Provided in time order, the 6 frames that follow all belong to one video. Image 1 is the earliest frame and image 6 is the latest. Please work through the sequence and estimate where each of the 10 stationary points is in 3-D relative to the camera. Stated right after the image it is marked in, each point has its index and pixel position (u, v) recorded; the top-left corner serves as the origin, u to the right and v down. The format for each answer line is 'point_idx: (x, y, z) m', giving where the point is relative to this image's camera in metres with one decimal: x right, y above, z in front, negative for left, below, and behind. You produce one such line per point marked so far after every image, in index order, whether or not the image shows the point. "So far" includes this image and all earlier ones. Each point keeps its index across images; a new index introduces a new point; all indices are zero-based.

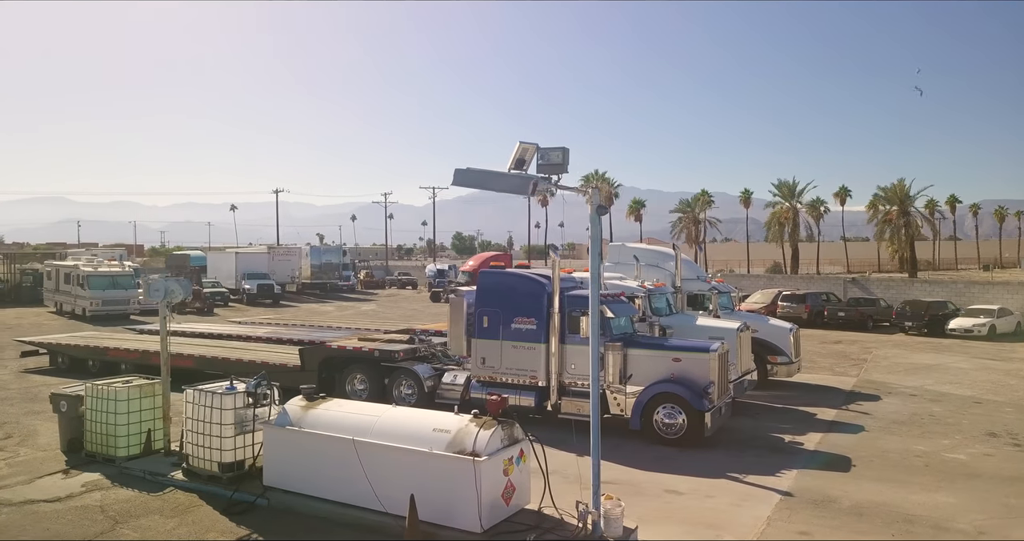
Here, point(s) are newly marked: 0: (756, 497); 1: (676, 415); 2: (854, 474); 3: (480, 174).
0: (+2.7, -2.5, +7.5) m
1: (+2.3, -2.1, +9.8) m
2: (+4.2, -2.5, +8.4) m
3: (-0.3, +0.9, +6.3) m
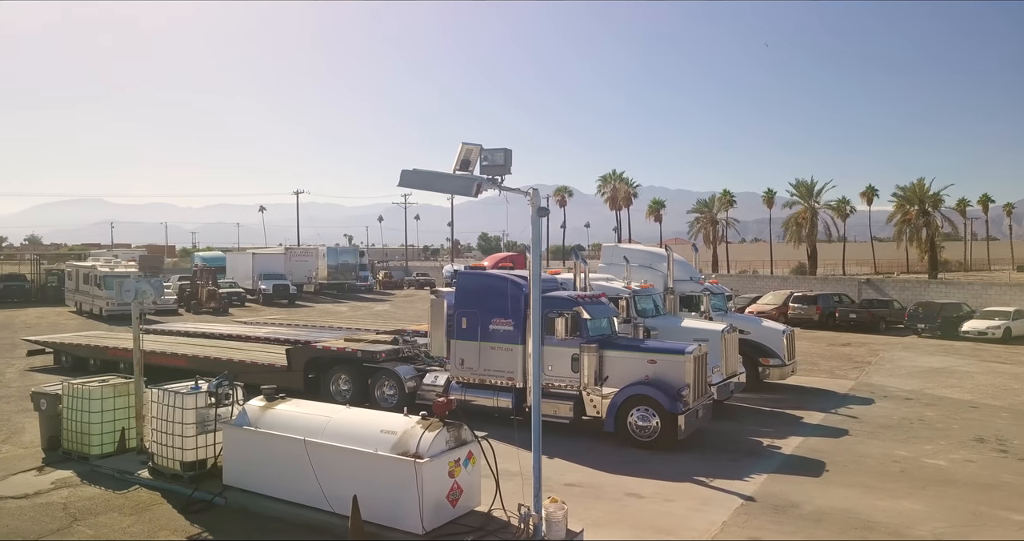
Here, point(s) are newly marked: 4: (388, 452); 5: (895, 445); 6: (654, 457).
0: (+2.2, -2.5, +7.4) m
1: (+1.9, -2.1, +9.7) m
2: (+3.8, -2.5, +8.3) m
3: (-0.8, +0.9, +6.3) m
4: (-1.1, -1.7, +6.2) m
5: (+5.6, -2.5, +9.9) m
6: (+1.9, -2.6, +9.4) m
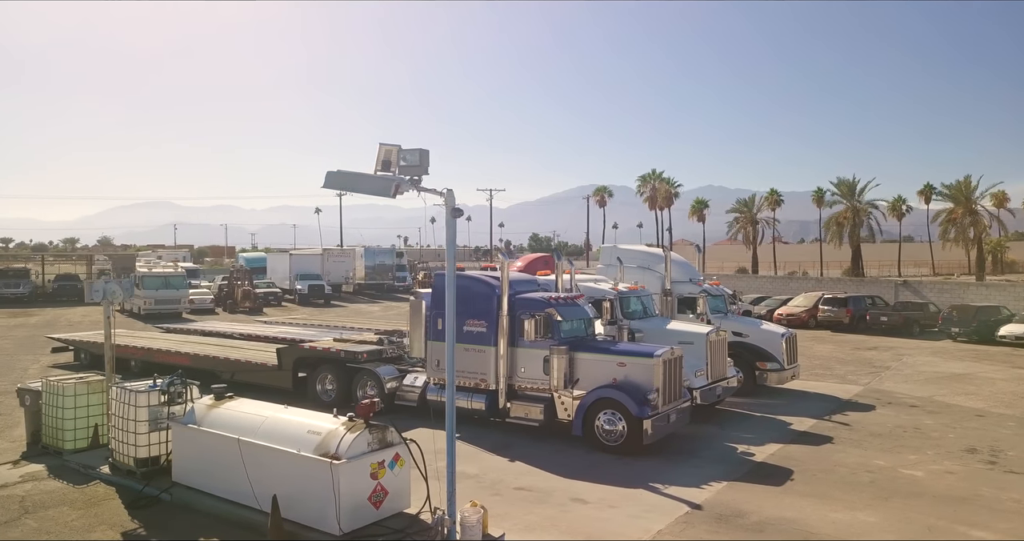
0: (+1.5, -2.5, +7.2) m
1: (+1.4, -2.1, +9.5) m
2: (+3.2, -2.5, +8.0) m
3: (-1.5, +0.9, +6.3) m
4: (-1.9, -1.7, +6.2) m
5: (+5.1, -2.6, +9.5) m
6: (+1.4, -2.6, +9.2) m
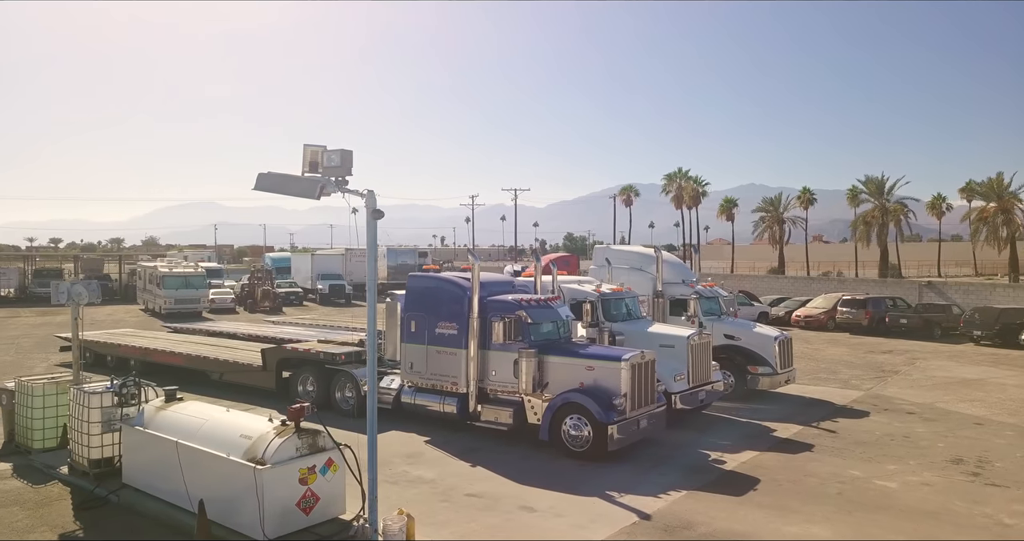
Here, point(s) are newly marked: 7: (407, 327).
0: (+1.0, -2.6, +7.0) m
1: (+1.0, -2.1, +9.3) m
2: (+2.6, -2.6, +7.7) m
3: (-2.2, +0.9, +6.2) m
4: (-2.5, -1.7, +6.2) m
5: (+4.6, -2.6, +9.1) m
6: (+0.9, -2.6, +9.0) m
7: (-1.7, -0.9, +11.1) m
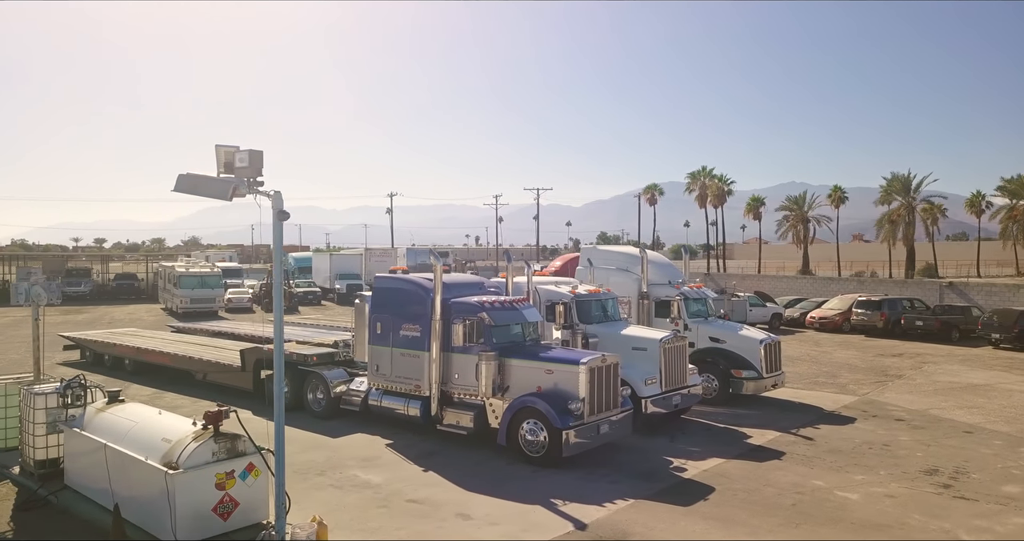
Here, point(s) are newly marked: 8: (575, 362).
0: (+0.3, -2.6, +6.8) m
1: (+0.4, -2.2, +9.1) m
2: (+2.0, -2.6, +7.4) m
3: (-2.9, +0.8, +6.2) m
4: (-3.2, -1.7, +6.1) m
5: (+4.0, -2.6, +8.8) m
6: (+0.3, -2.6, +8.8) m
7: (-2.2, -0.9, +11.0) m
8: (+0.8, -1.2, +9.2) m
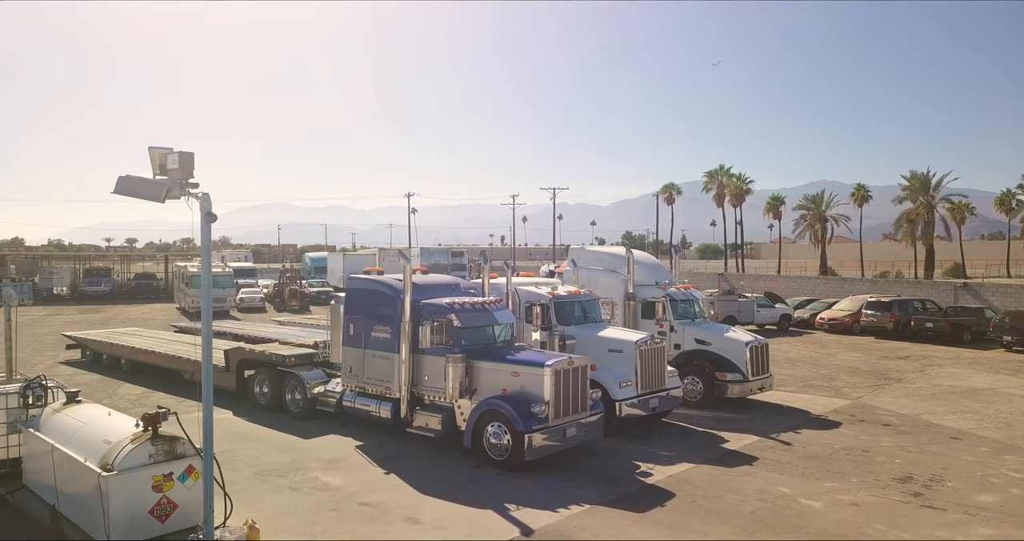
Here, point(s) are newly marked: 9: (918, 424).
0: (-0.3, -2.6, +6.7) m
1: (-0.1, -2.2, +9.0) m
2: (+1.4, -2.6, +7.3) m
3: (-3.4, +0.8, +6.2) m
4: (-3.8, -1.7, +6.1) m
5: (+3.5, -2.6, +8.6) m
6: (-0.2, -2.6, +8.7) m
7: (-2.6, -0.9, +11.0) m
8: (+0.4, -1.2, +9.1) m
9: (+7.1, -2.7, +12.0) m
